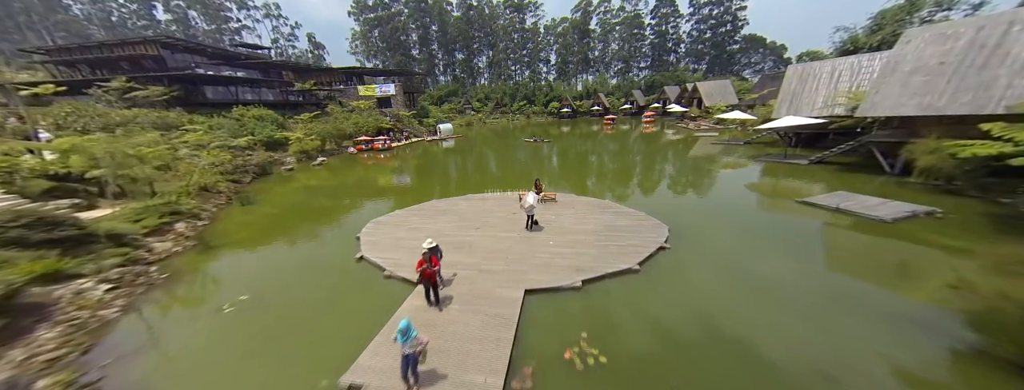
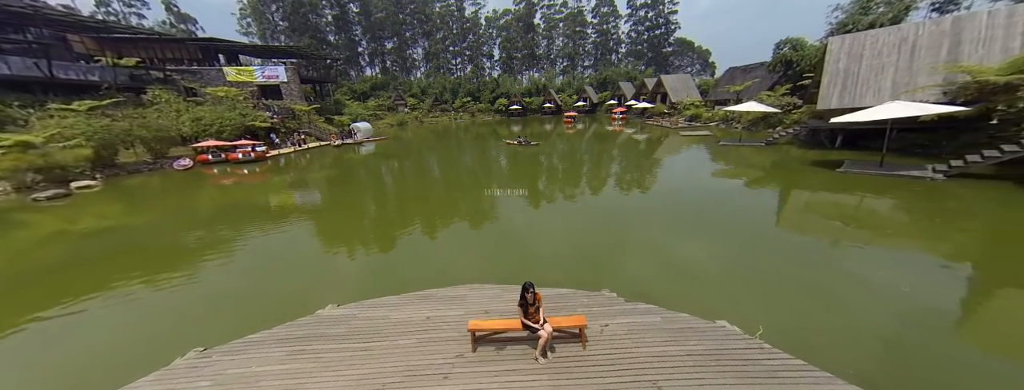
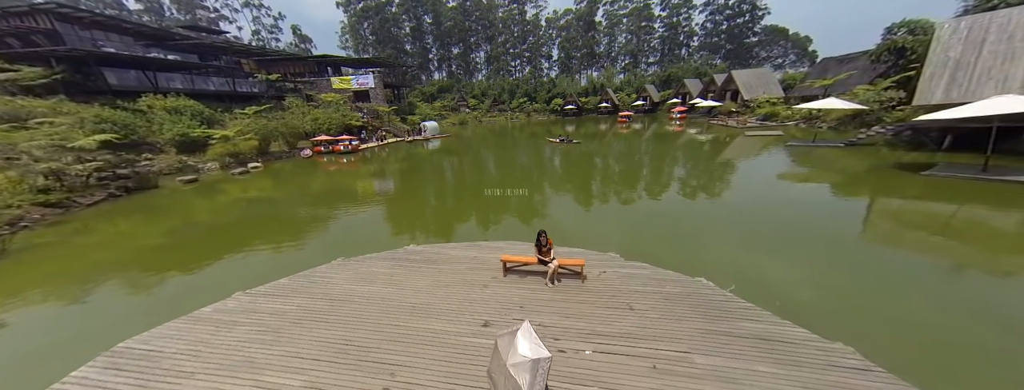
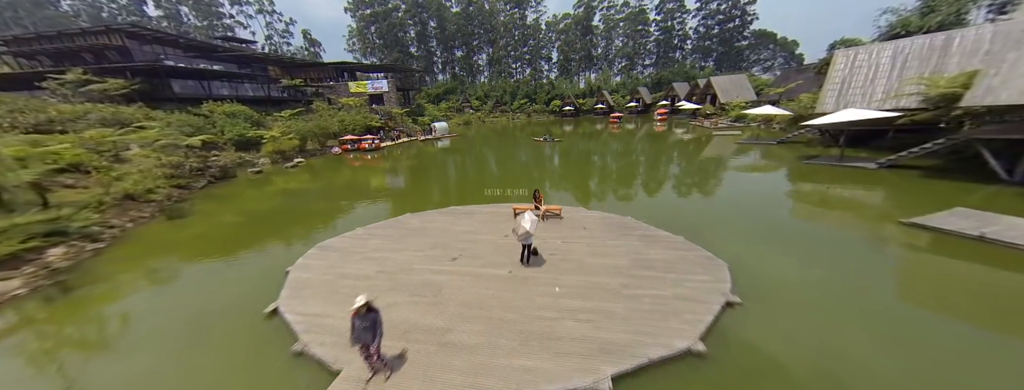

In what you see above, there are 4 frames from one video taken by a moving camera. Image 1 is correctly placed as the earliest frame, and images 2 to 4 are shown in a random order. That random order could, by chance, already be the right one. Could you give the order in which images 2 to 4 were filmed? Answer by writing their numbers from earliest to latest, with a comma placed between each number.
4, 3, 2
